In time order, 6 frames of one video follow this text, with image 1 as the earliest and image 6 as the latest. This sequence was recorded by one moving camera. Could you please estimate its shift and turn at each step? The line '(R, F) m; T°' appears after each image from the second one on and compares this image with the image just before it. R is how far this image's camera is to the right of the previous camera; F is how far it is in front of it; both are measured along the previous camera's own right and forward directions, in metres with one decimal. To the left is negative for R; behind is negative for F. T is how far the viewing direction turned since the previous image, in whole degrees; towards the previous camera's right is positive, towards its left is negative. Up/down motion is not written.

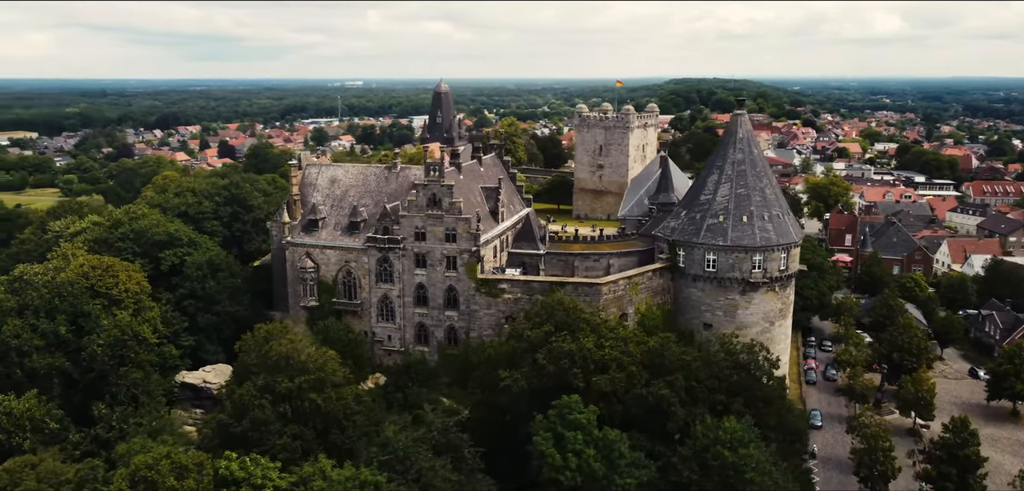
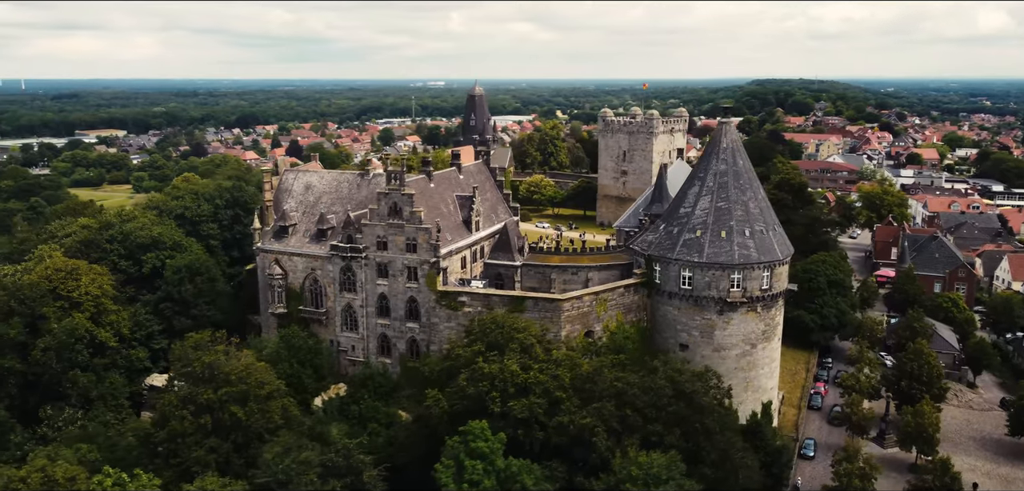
(+6.7, +1.9) m; -6°
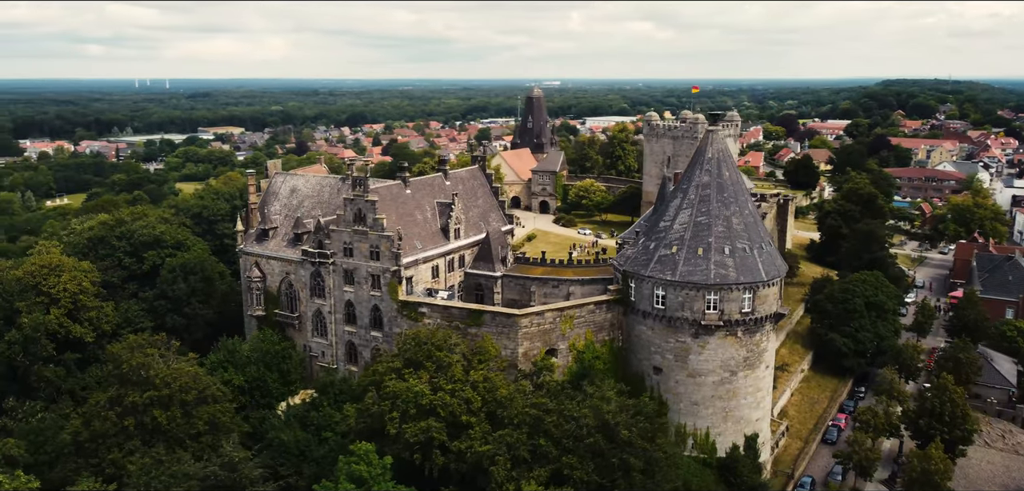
(+8.3, +2.4) m; -8°
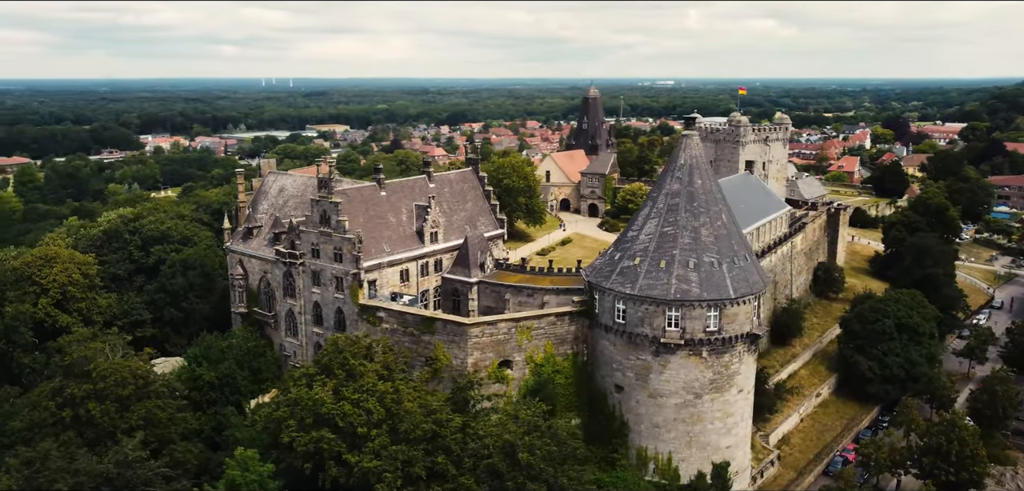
(+8.1, +2.1) m; -8°
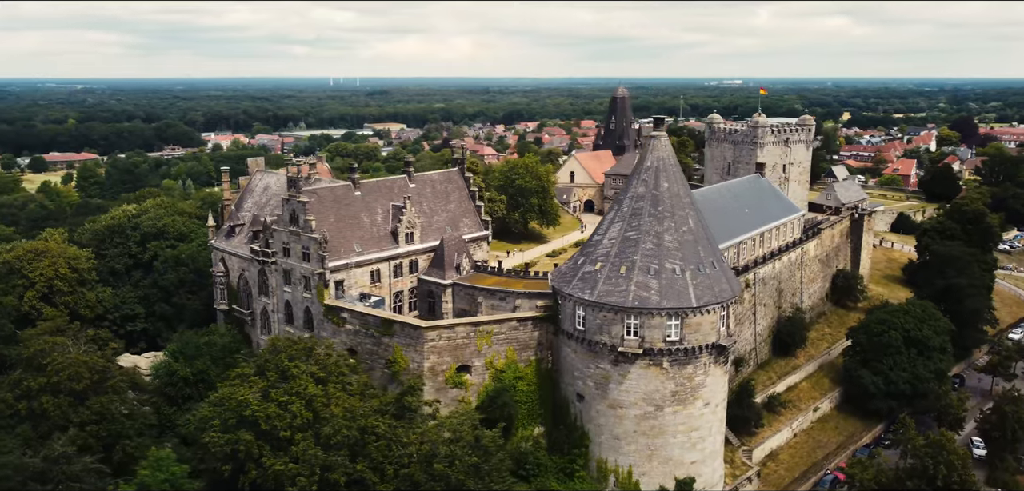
(+5.2, +1.2) m; -4°
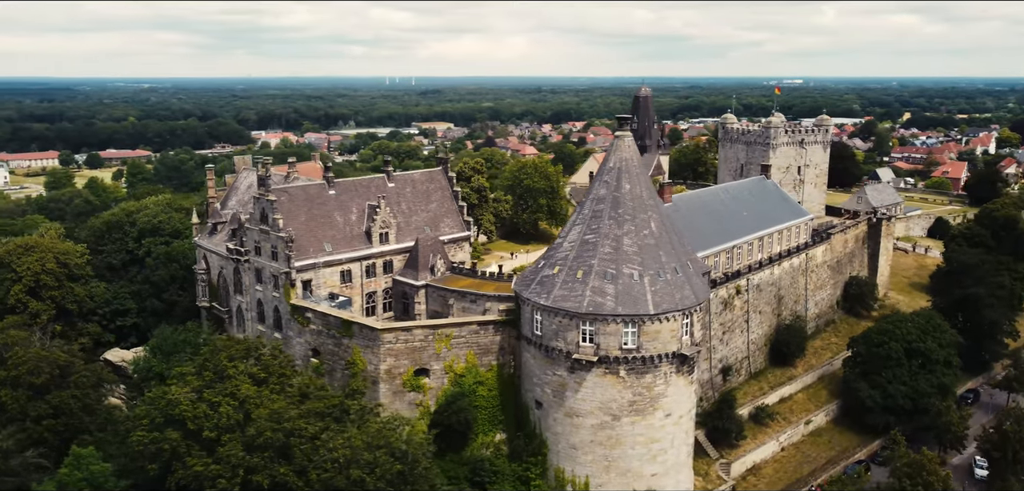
(+4.7, +1.1) m; -4°
